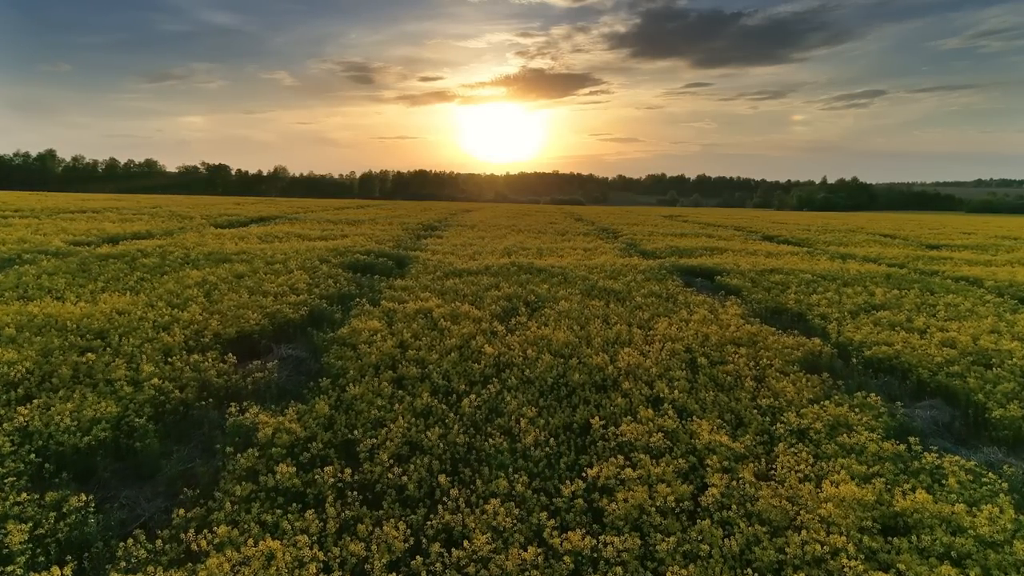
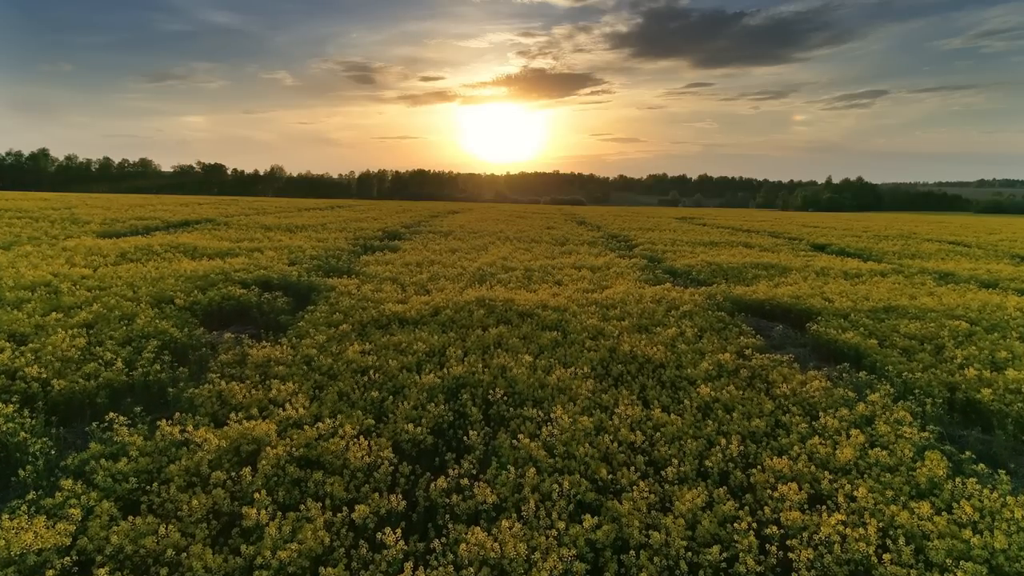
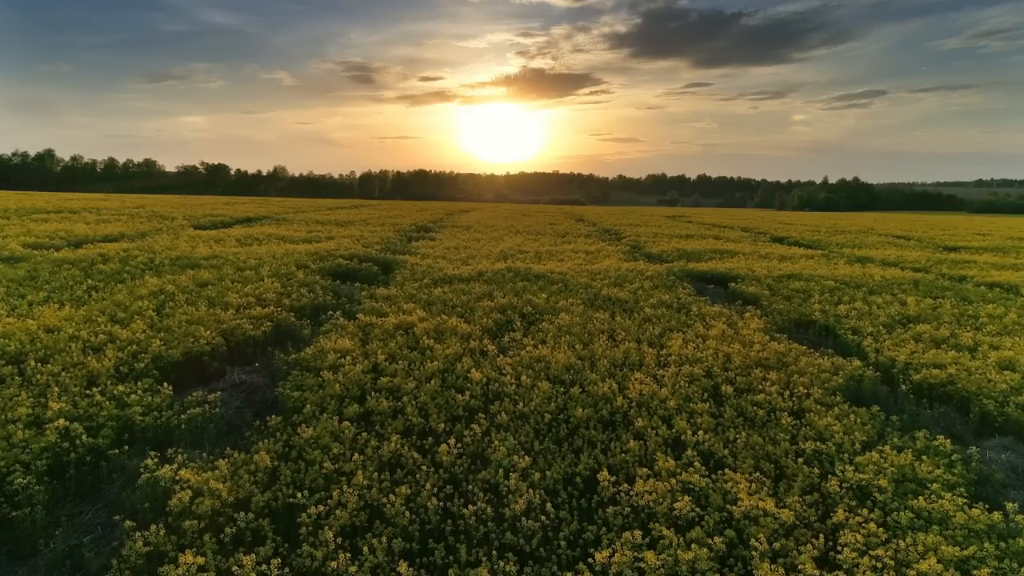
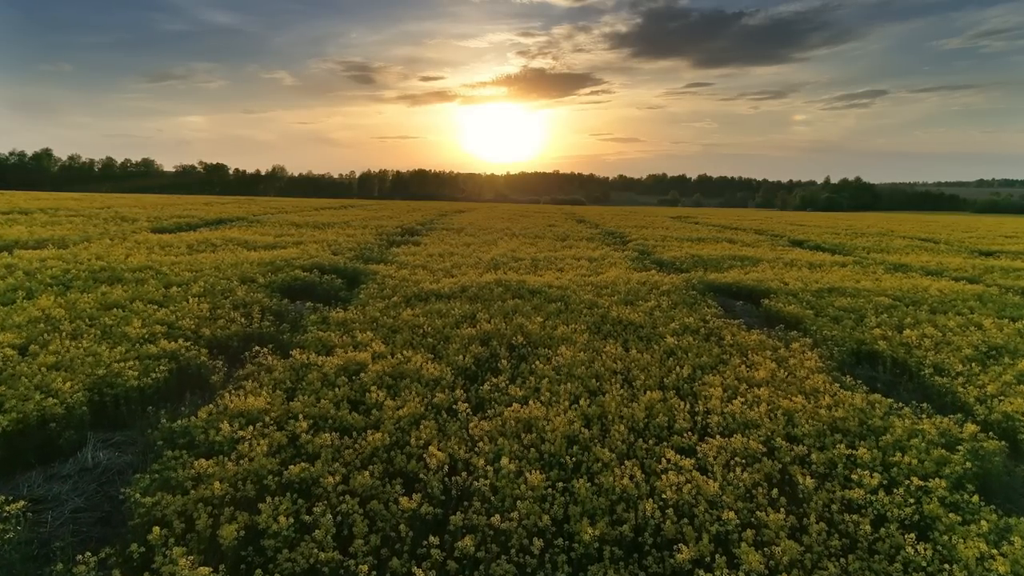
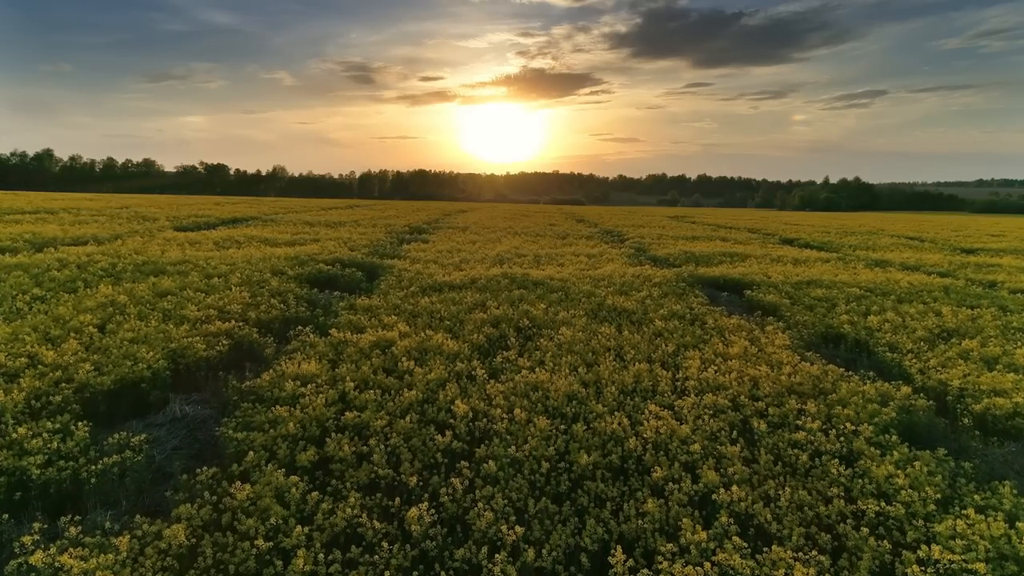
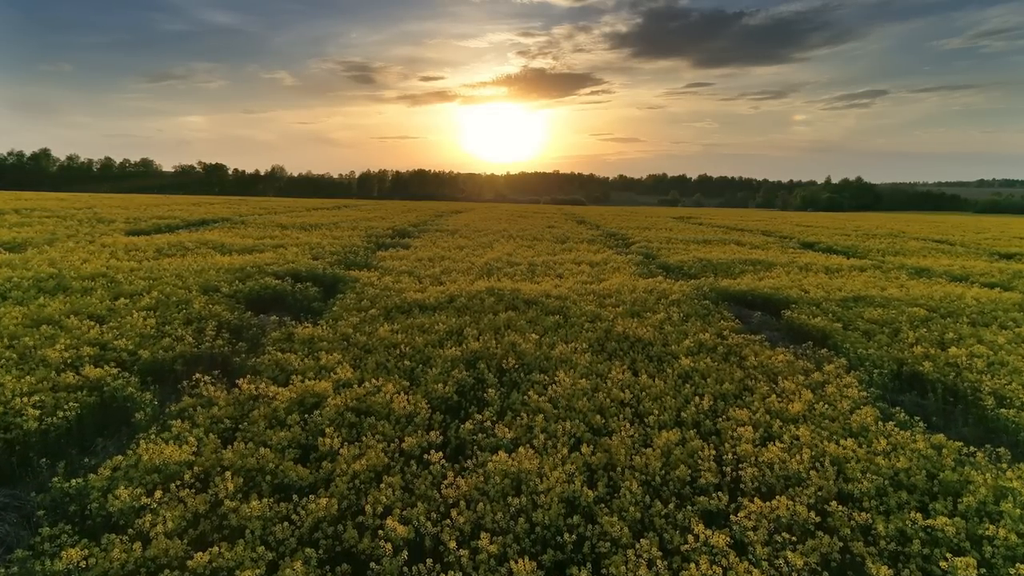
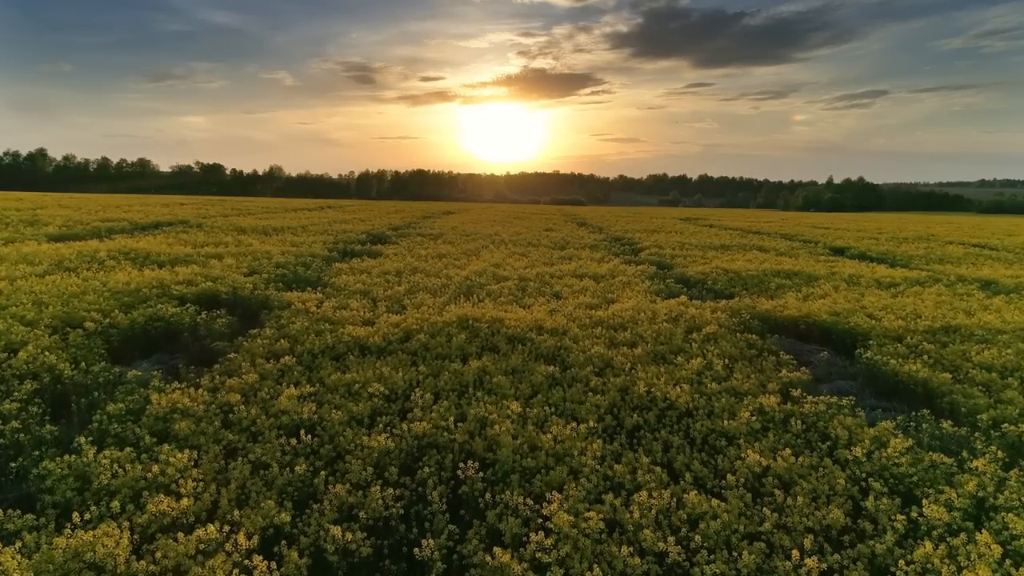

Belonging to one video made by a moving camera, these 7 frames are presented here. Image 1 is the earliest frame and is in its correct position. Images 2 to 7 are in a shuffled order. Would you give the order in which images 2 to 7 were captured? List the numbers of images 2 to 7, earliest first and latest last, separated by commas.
3, 5, 4, 6, 2, 7
